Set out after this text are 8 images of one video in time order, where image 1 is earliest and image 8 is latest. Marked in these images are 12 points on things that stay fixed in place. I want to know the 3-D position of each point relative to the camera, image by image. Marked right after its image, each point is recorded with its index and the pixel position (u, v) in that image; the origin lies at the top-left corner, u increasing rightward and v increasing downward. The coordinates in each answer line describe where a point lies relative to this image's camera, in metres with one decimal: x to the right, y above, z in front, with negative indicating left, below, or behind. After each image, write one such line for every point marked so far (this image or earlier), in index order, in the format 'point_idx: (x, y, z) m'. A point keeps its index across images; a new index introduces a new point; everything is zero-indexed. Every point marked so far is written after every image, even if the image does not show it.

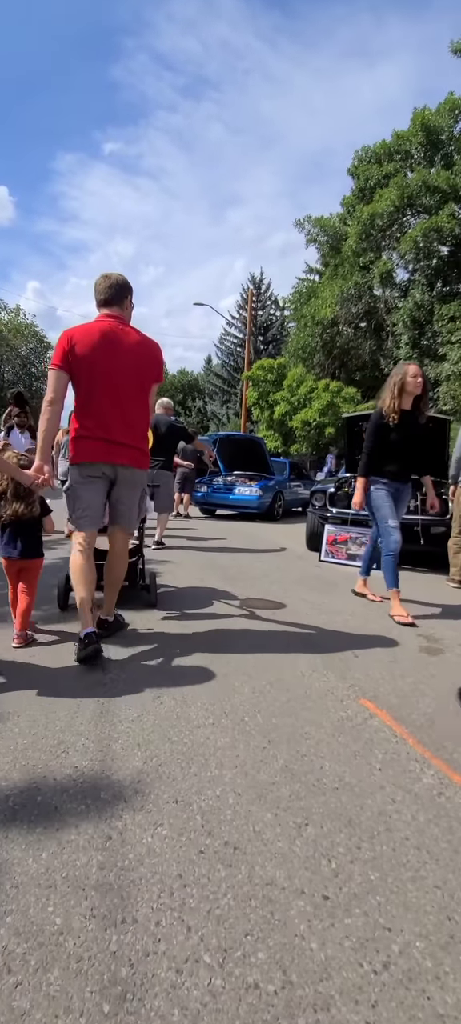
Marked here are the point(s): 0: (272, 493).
0: (+1.1, +0.6, +14.1) m
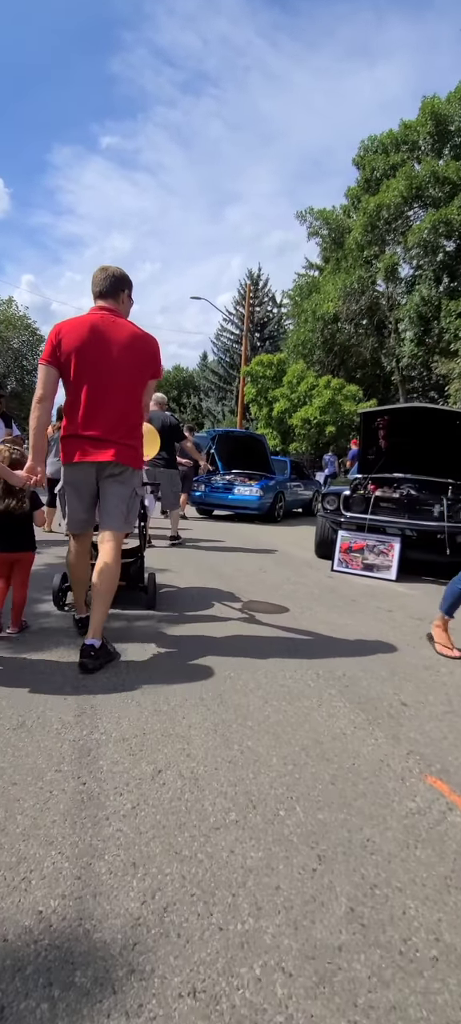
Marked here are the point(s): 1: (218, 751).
0: (+1.1, +0.5, +13.3) m
1: (-0.1, -1.4, +2.8) m
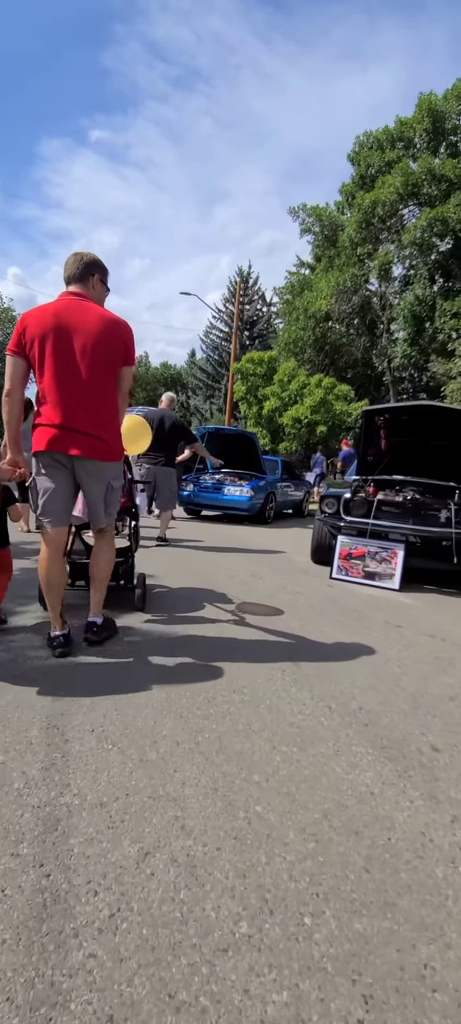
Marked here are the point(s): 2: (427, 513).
0: (+0.8, +0.5, +12.7) m
1: (0.0, -1.4, +2.3) m
2: (+2.9, 0.0, +7.2) m
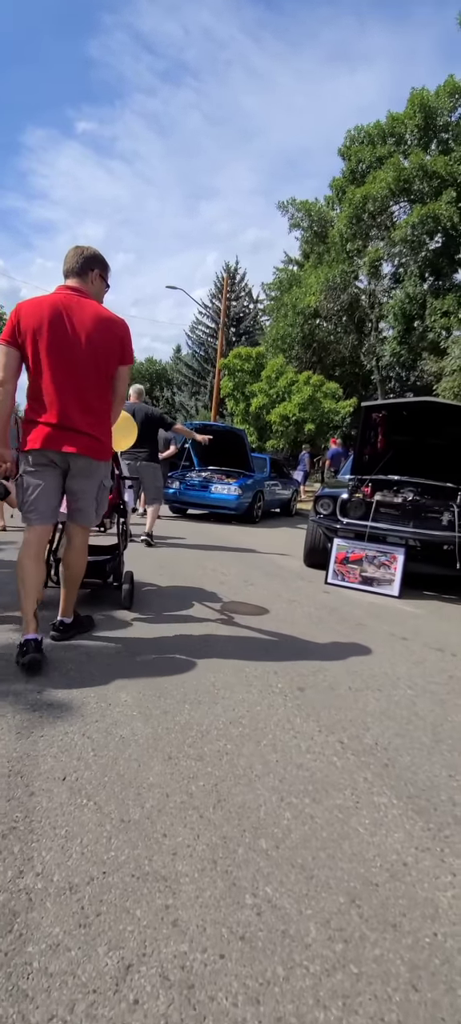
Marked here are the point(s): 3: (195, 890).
0: (+0.5, +0.5, +12.3) m
1: (0.0, -1.5, +1.8) m
2: (+2.7, 0.0, +6.8) m
3: (-0.1, -1.4, +1.9) m
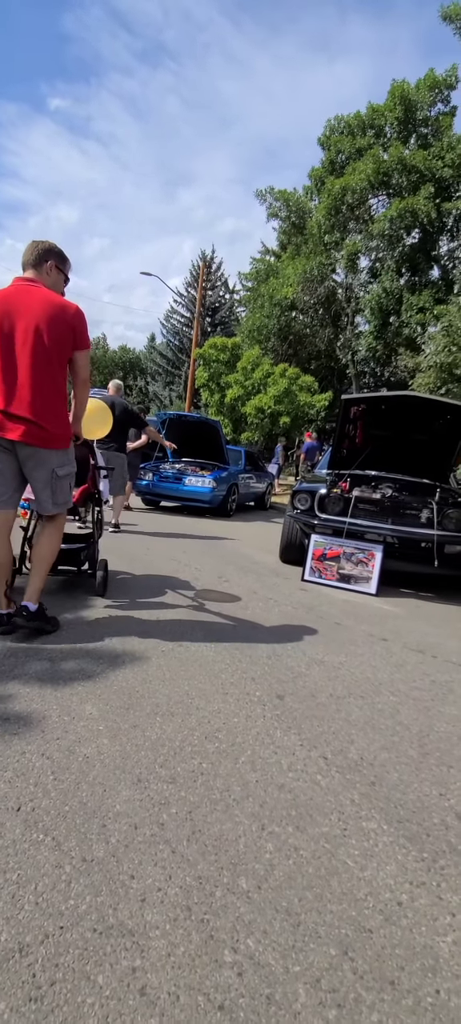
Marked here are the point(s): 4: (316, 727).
0: (-0.1, +0.7, +12.0) m
1: (-0.1, -1.5, +1.5) m
2: (+2.4, 0.0, +6.7) m
3: (-0.2, -1.4, +1.6) m
4: (+0.5, -1.3, +3.0) m
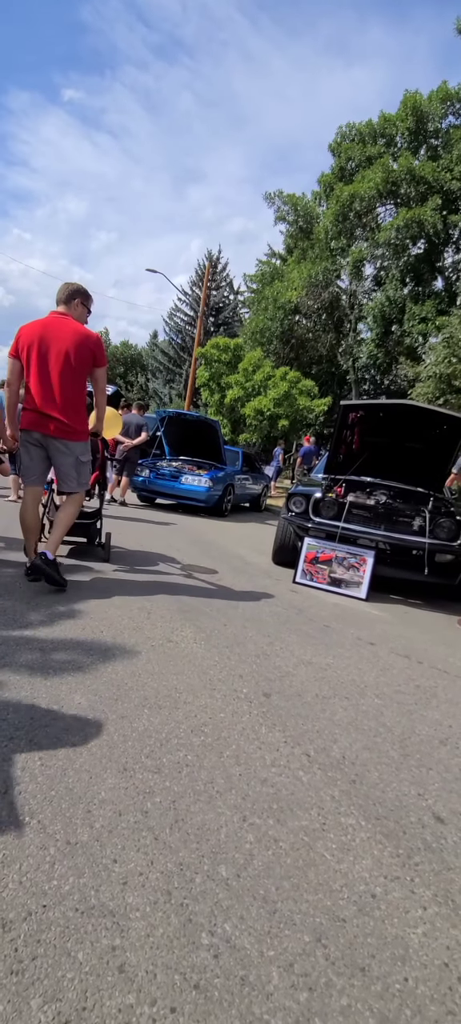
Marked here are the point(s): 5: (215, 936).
0: (-0.2, +0.7, +12.1) m
1: (-0.2, -1.4, +1.6) m
2: (+2.3, -0.1, +6.8) m
3: (-0.3, -1.4, +1.7) m
4: (+0.4, -1.3, +3.1) m
5: (-0.1, -1.4, +1.7) m
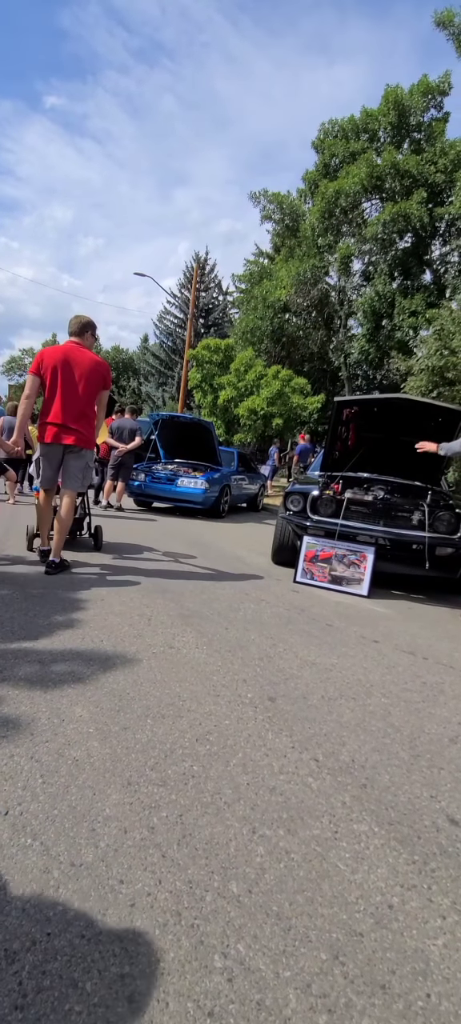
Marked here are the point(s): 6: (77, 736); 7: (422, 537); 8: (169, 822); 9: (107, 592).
0: (-0.3, +0.6, +12.0) m
1: (-0.1, -1.5, +1.5) m
2: (+2.3, 0.0, +6.7) m
3: (-0.2, -1.4, +1.6) m
4: (+0.5, -1.3, +3.0) m
5: (0.0, -1.5, +1.6) m
6: (-0.8, -1.2, +2.7) m
7: (+2.4, -0.3, +6.3) m
8: (-0.3, -1.3, +2.2) m
9: (-1.3, -0.8, +5.0) m
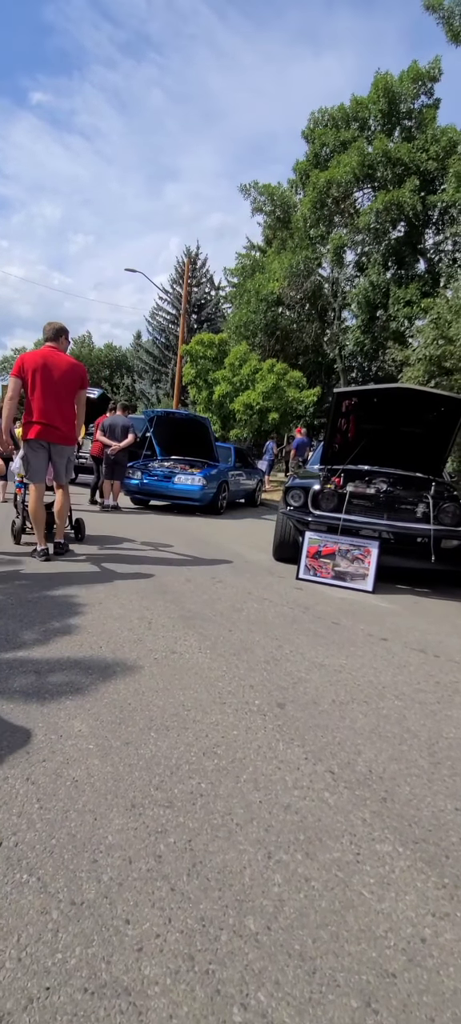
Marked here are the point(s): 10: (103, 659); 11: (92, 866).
0: (-0.3, +0.7, +11.8) m
1: (-0.1, -1.5, +1.4) m
2: (+2.3, +0.1, +6.6) m
3: (-0.2, -1.4, +1.4) m
4: (+0.5, -1.3, +2.8) m
5: (+0.1, -1.5, +1.5) m
6: (-0.8, -1.2, +2.5) m
7: (+2.4, -0.2, +6.1) m
8: (-0.2, -1.4, +2.0) m
9: (-1.2, -0.8, +4.9) m
10: (-0.9, -1.1, +3.5) m
11: (-0.5, -1.4, +1.9) m
